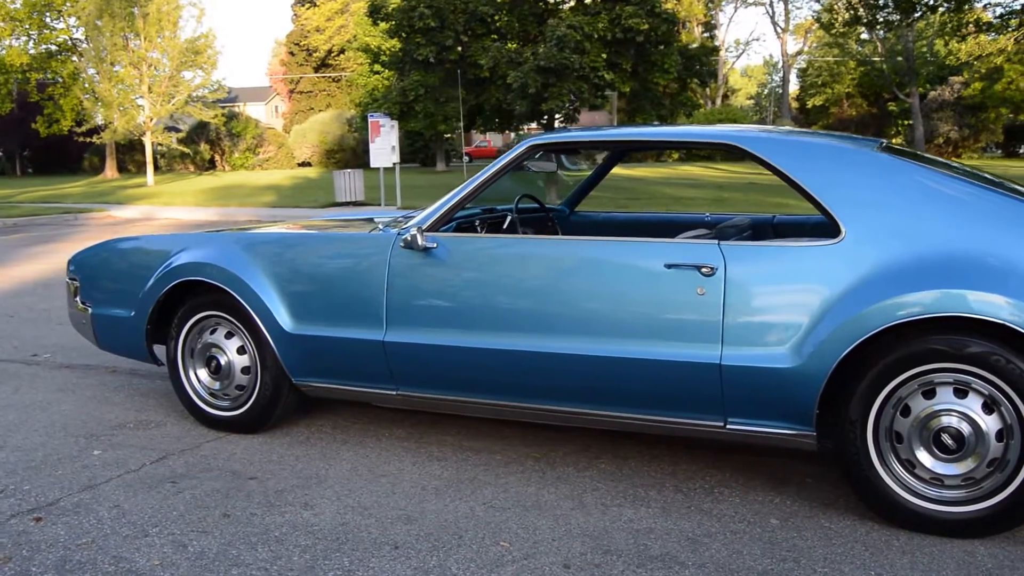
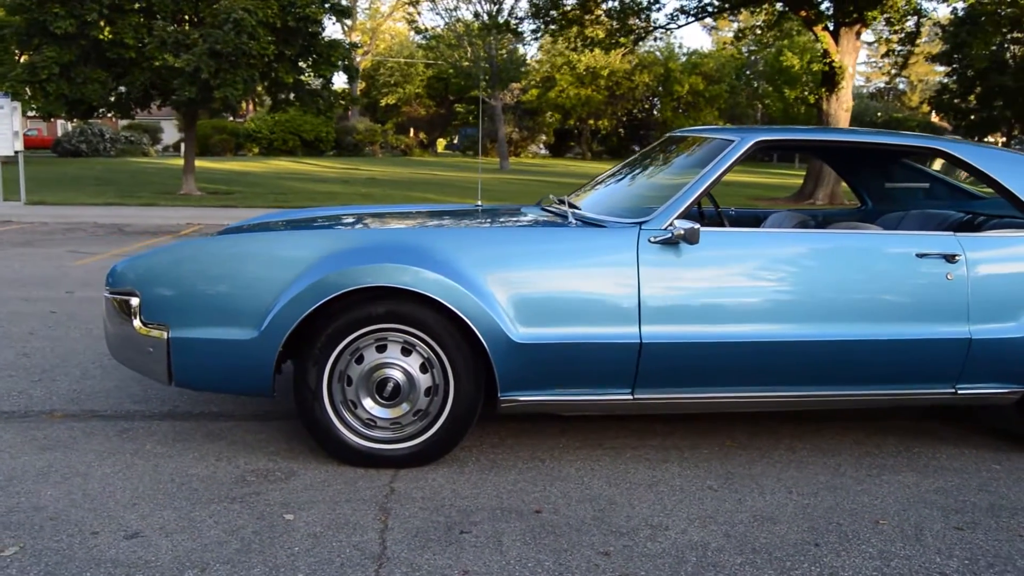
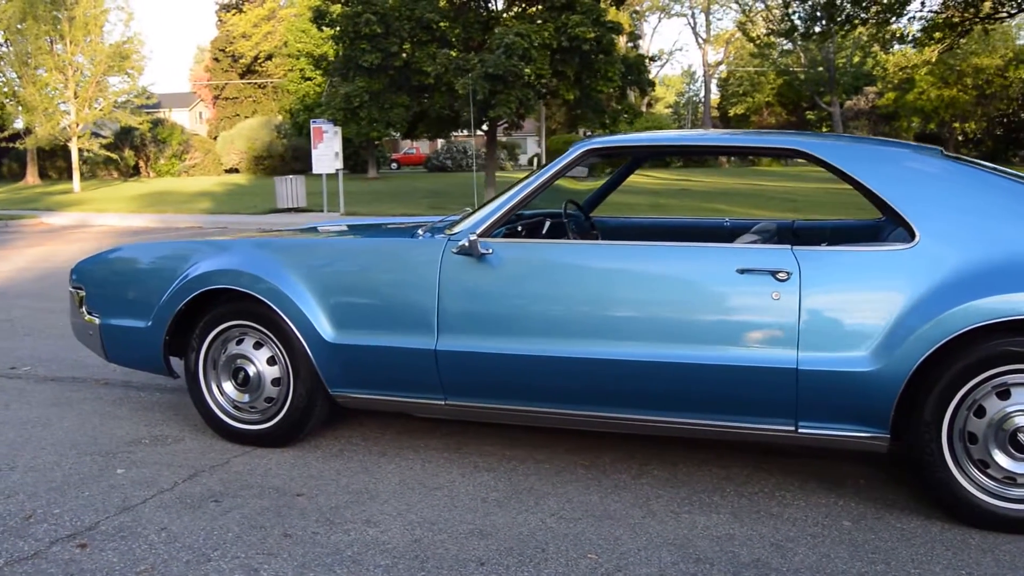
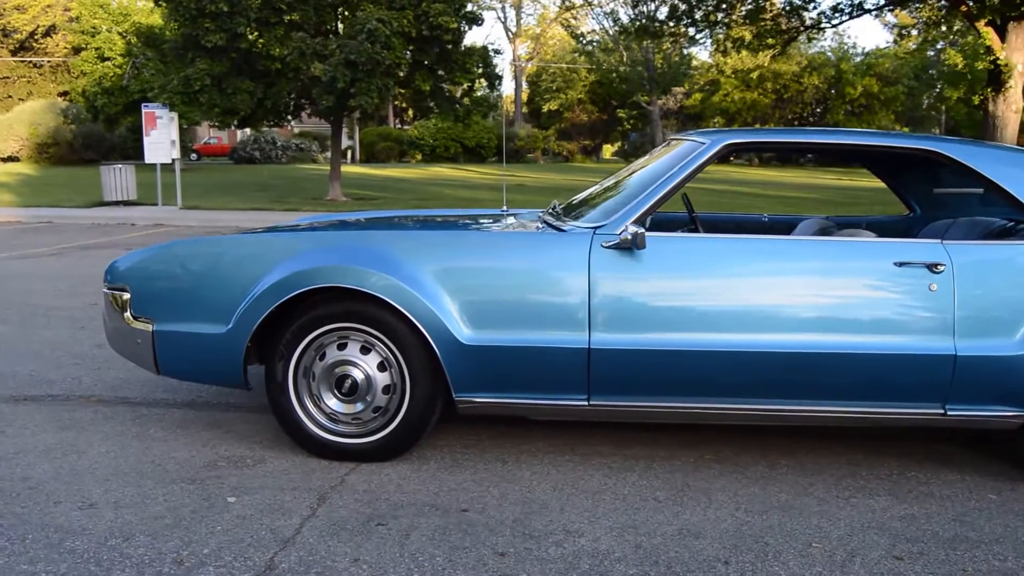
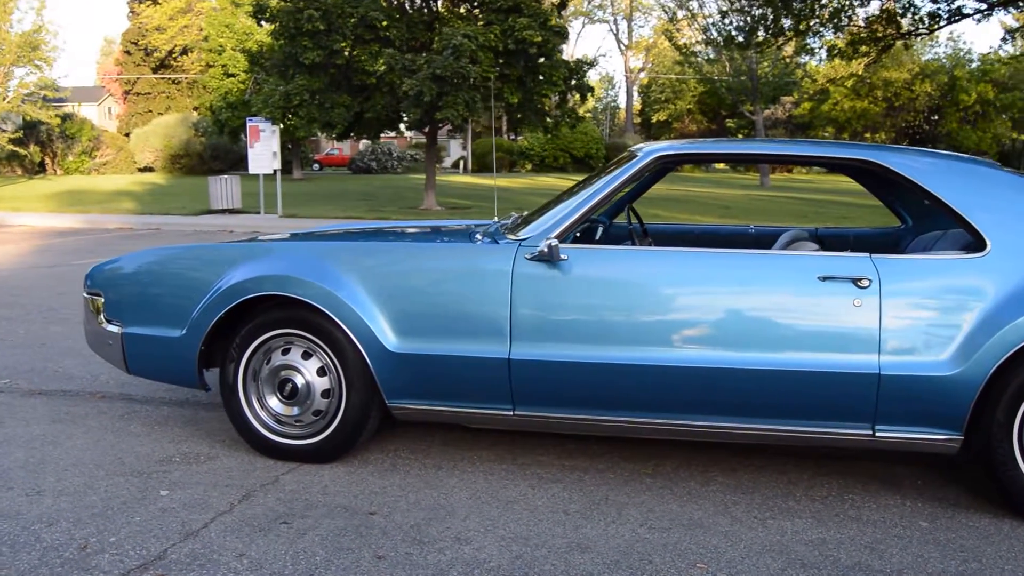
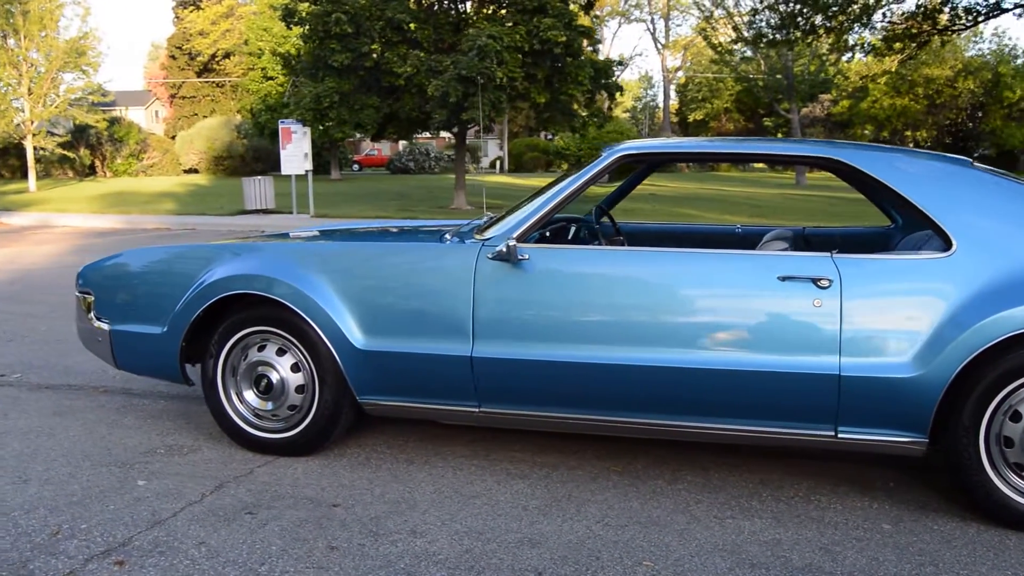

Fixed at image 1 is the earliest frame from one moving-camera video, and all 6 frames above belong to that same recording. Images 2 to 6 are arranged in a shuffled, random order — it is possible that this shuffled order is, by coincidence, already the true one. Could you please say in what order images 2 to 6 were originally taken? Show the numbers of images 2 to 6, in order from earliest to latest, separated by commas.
3, 6, 5, 4, 2
